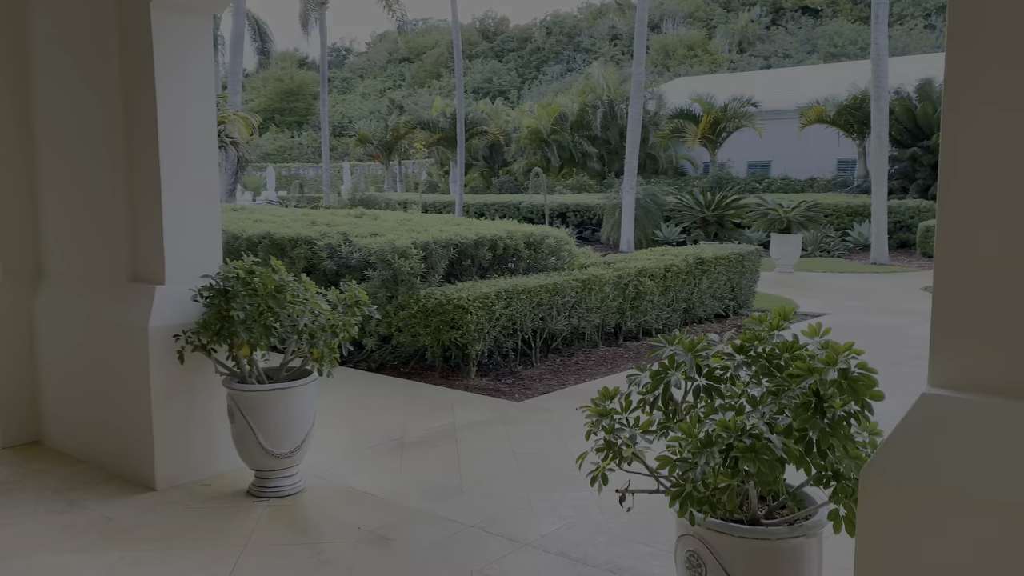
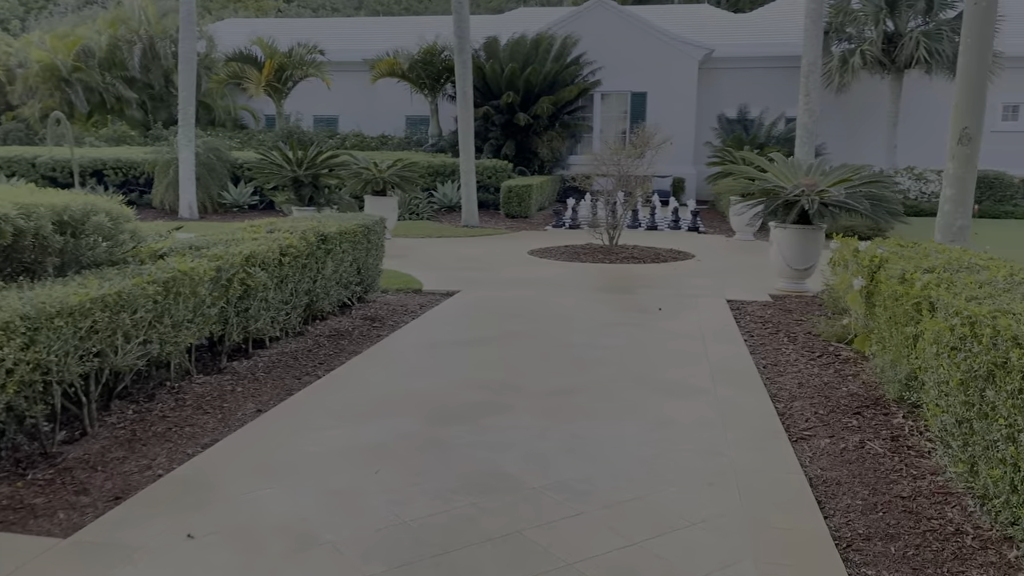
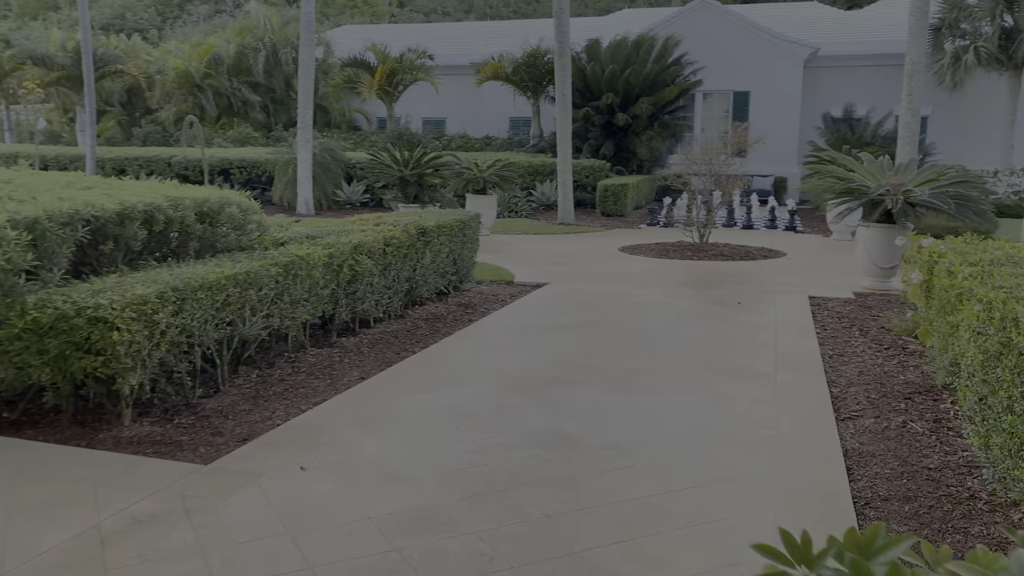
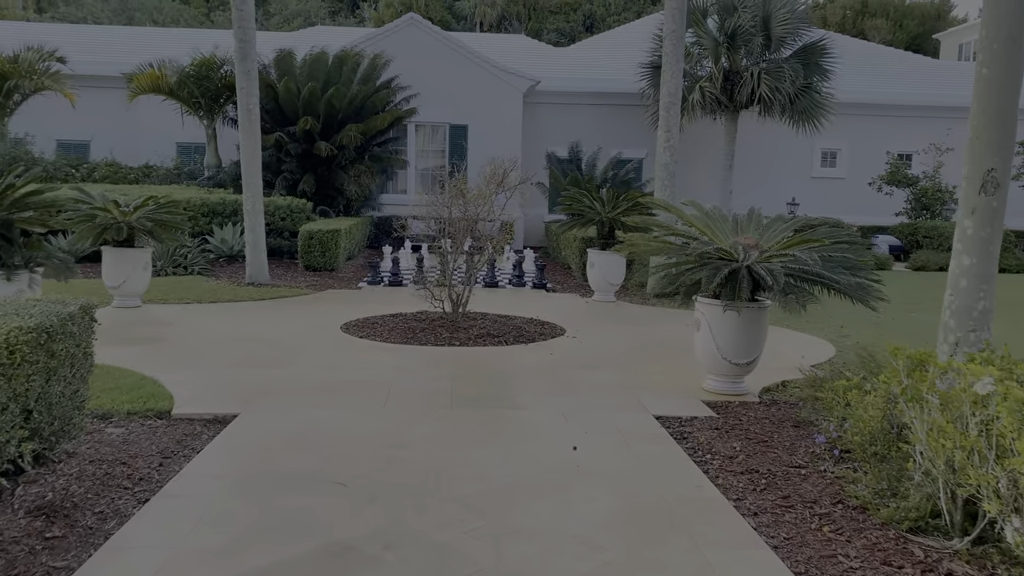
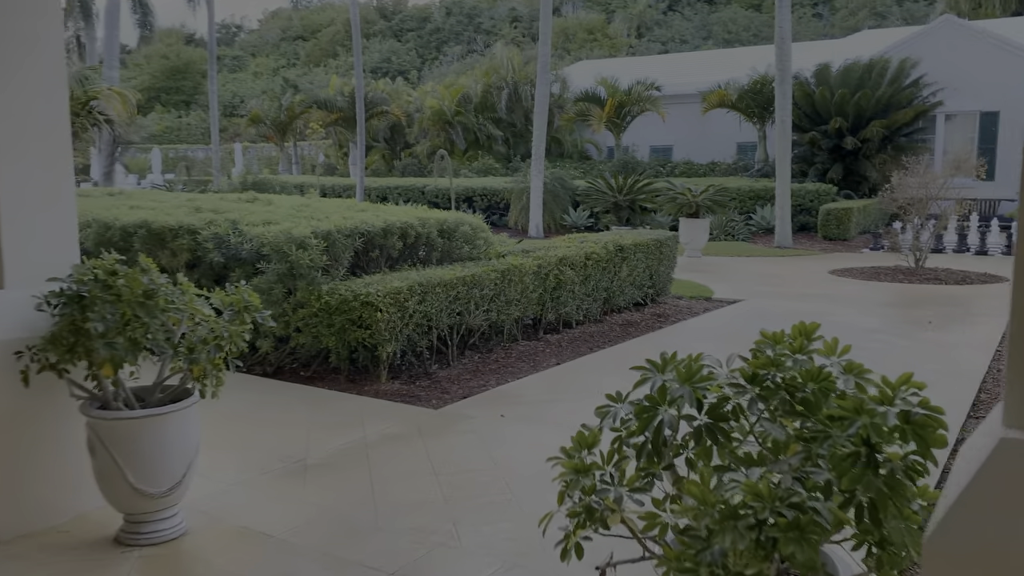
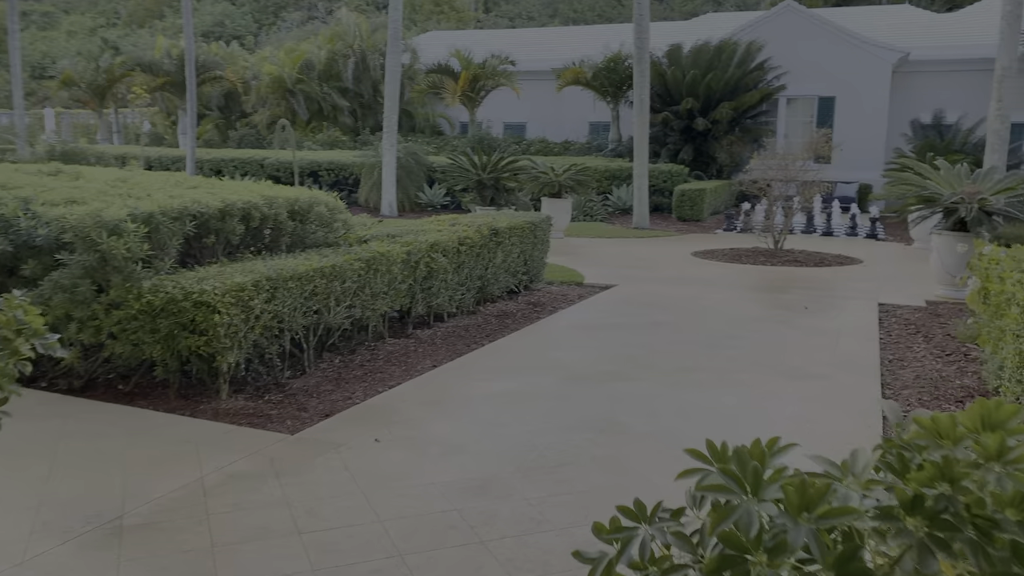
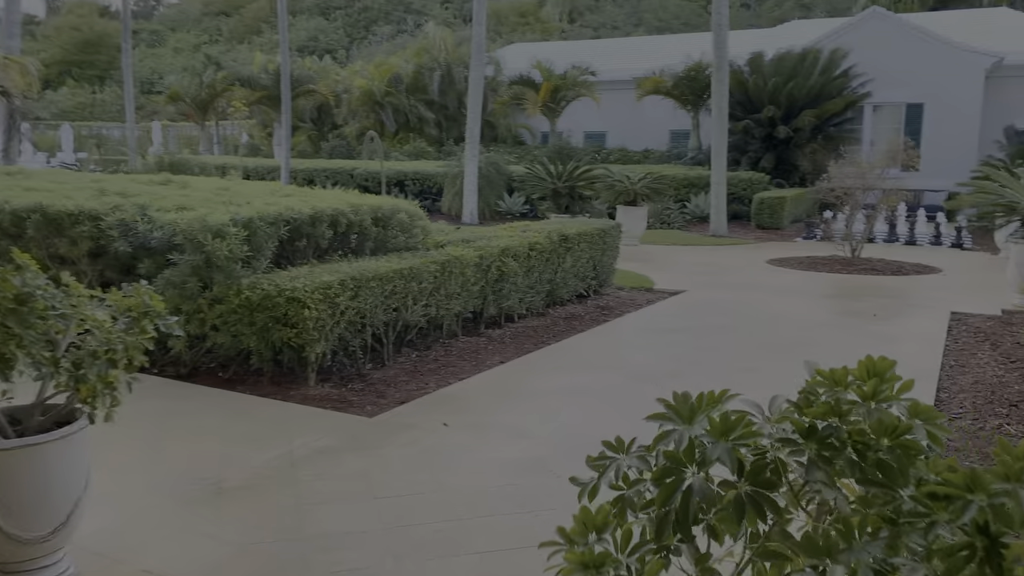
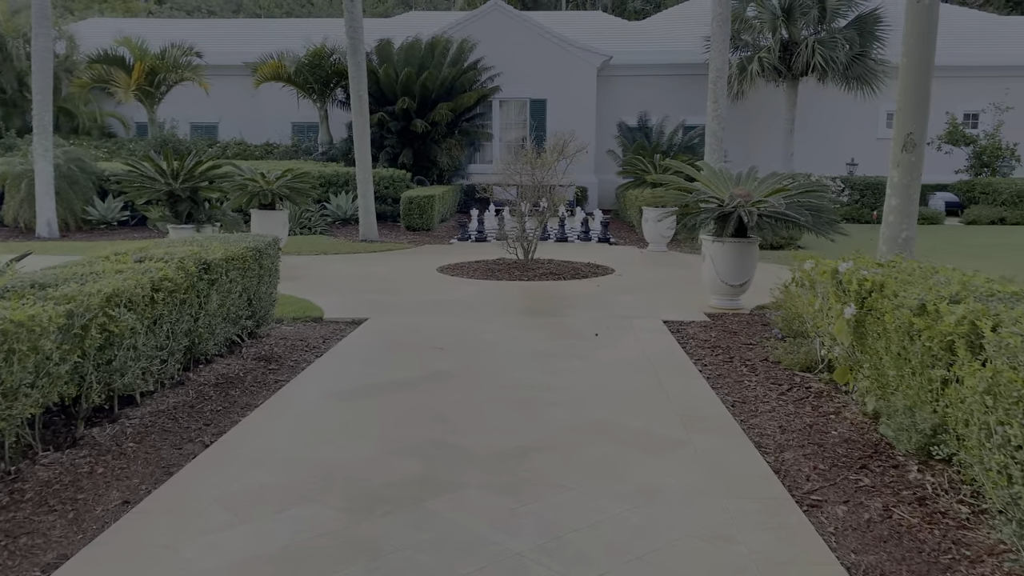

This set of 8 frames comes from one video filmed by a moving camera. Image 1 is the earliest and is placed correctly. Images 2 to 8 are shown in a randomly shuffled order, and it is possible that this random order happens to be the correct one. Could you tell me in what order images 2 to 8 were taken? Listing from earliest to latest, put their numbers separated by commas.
5, 7, 6, 3, 2, 8, 4
